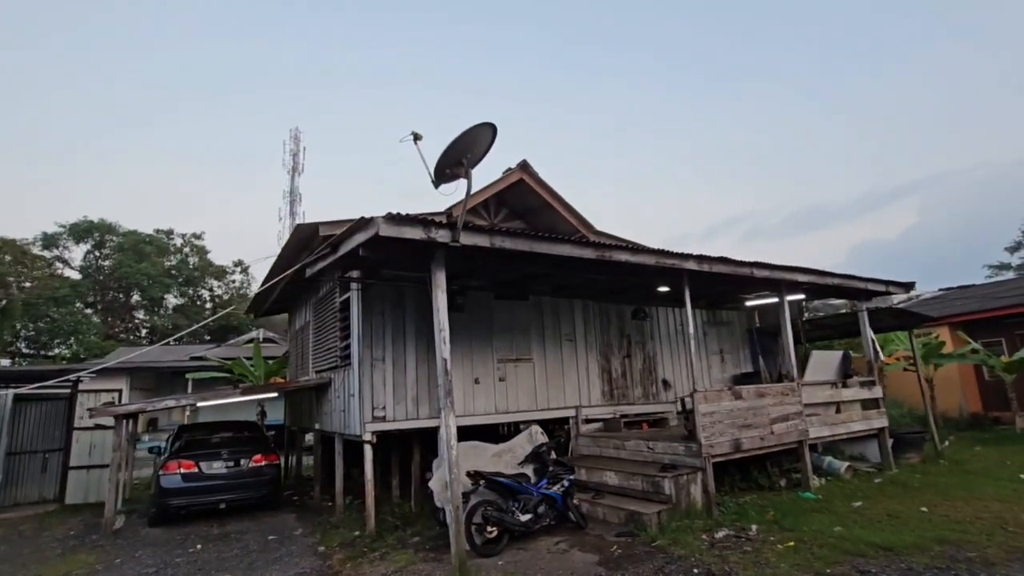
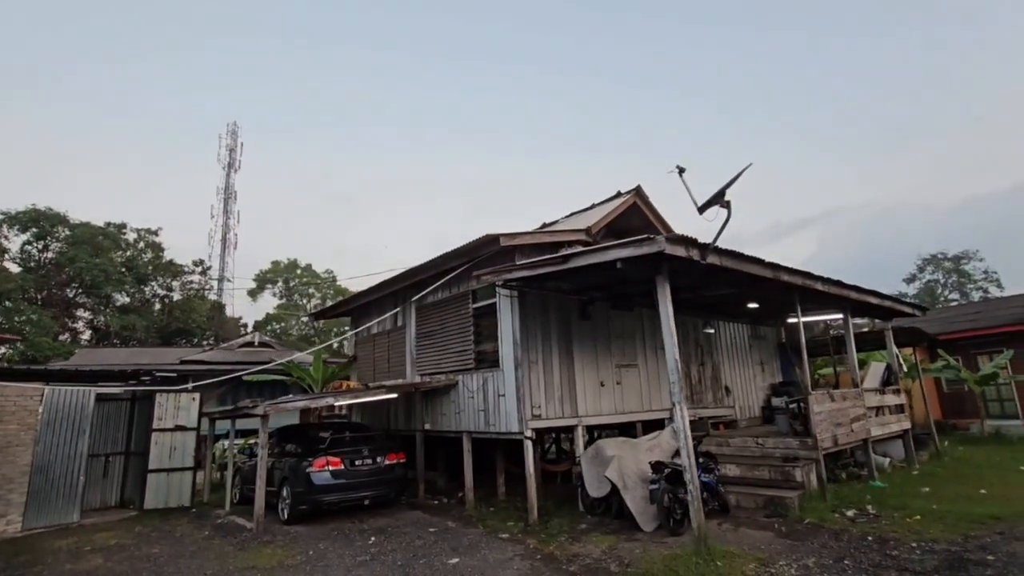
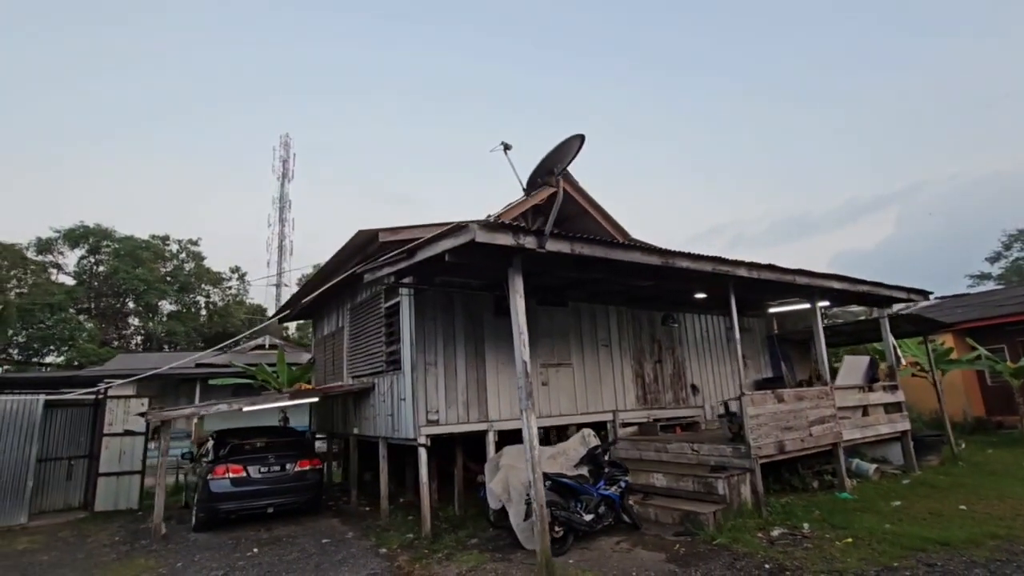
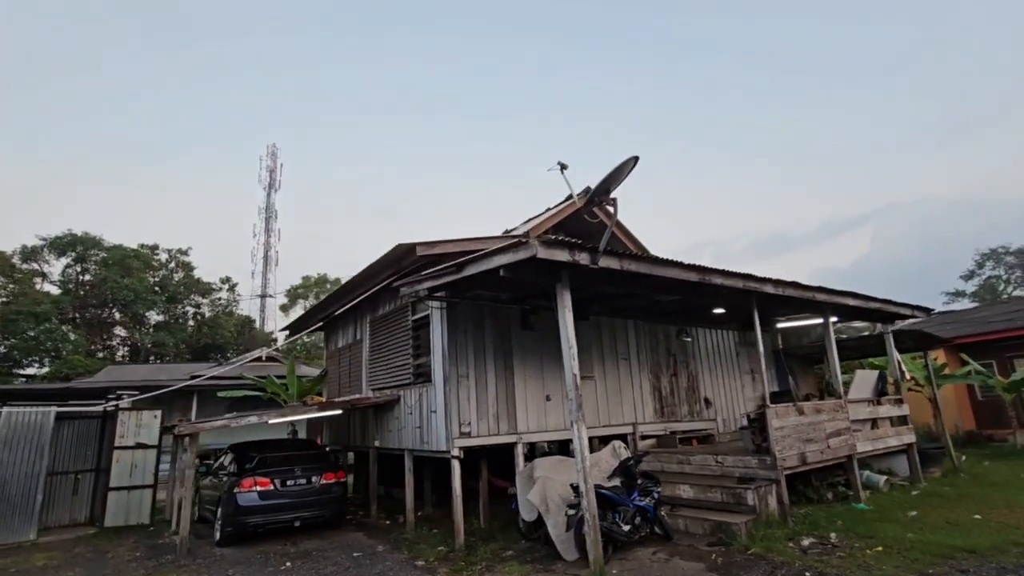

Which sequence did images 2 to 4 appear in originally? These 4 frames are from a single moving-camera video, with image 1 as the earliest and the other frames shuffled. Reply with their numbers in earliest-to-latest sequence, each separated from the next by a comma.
3, 4, 2
